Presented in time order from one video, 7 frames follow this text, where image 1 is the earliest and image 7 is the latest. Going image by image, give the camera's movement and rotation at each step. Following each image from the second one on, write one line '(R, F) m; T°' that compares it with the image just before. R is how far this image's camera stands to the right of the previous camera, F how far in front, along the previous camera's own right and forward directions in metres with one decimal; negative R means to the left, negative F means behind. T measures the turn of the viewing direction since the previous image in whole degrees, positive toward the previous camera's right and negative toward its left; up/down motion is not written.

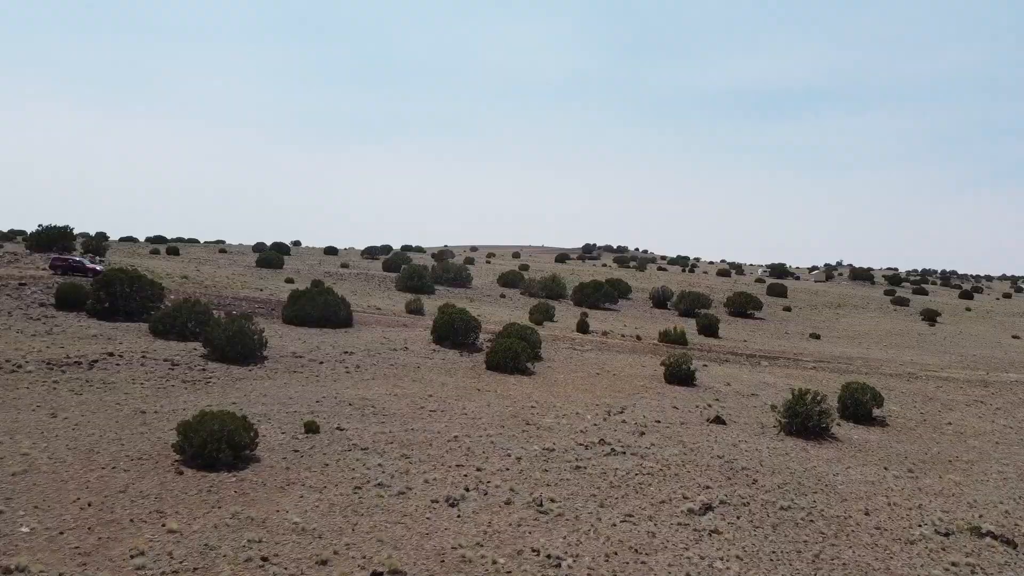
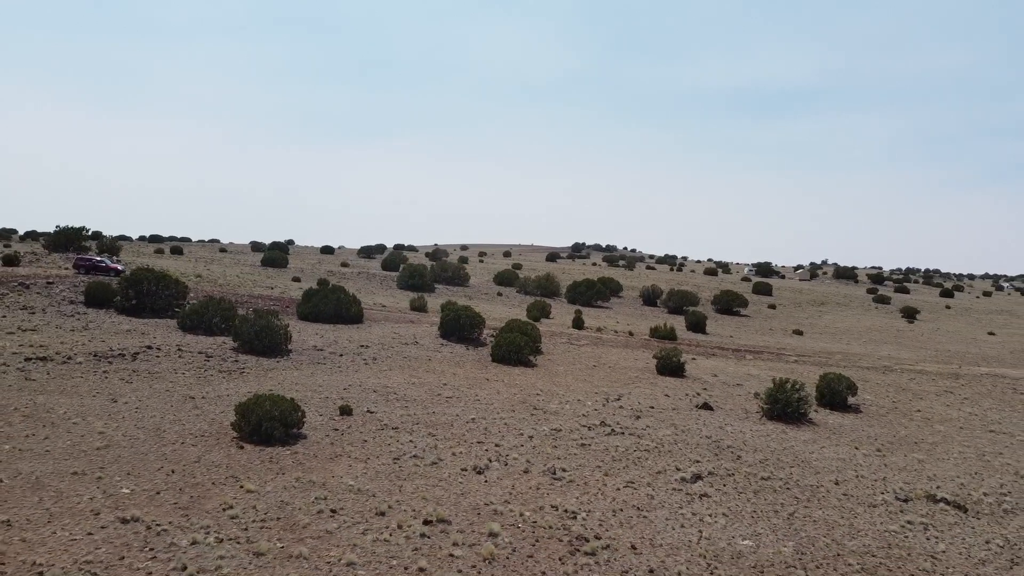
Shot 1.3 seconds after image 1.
(-0.5, -1.7) m; +1°
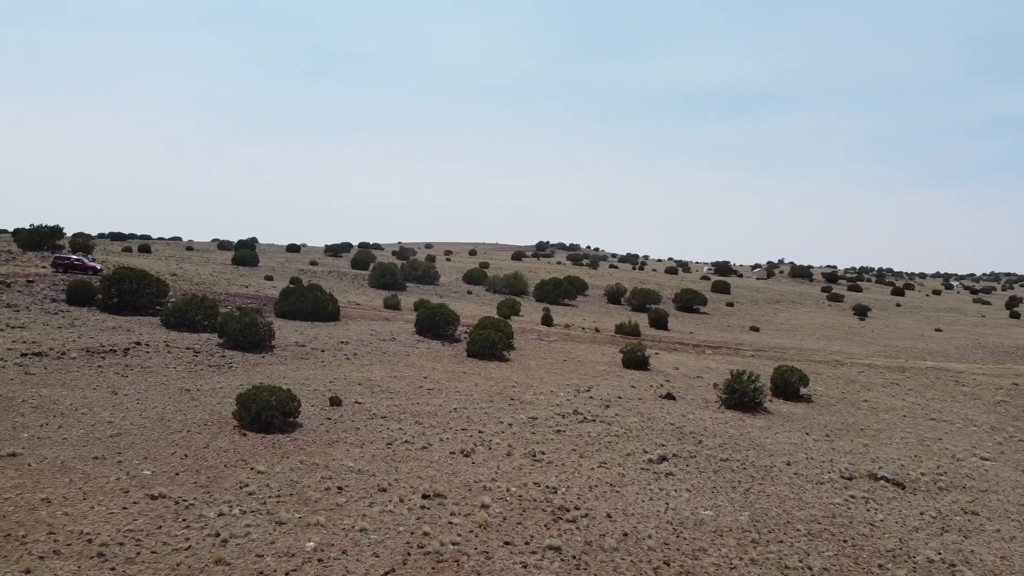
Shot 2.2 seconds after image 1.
(-0.4, -1.1) m; +3°
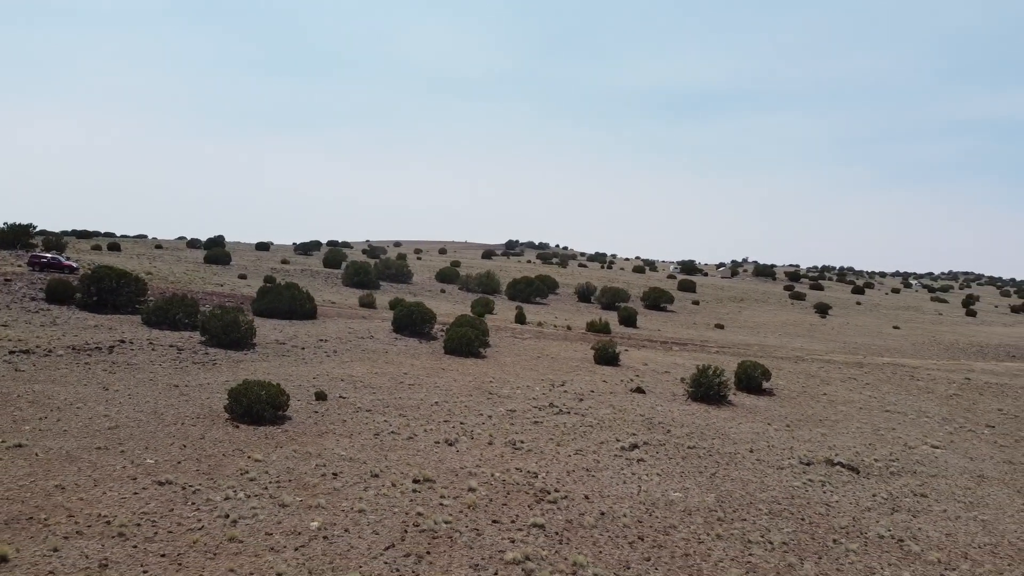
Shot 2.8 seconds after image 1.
(-0.2, -0.8) m; +2°
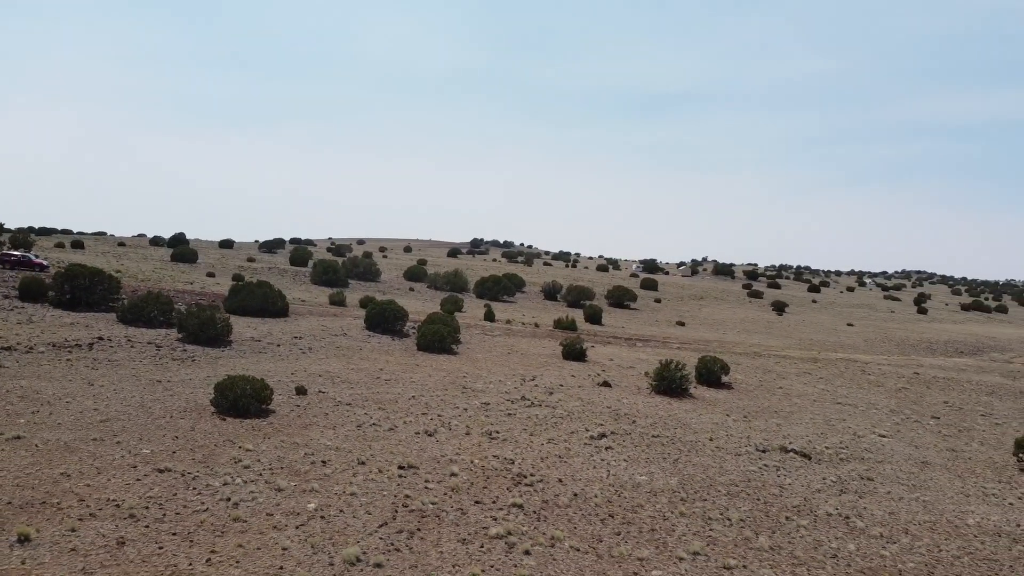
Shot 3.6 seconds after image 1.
(-0.2, -0.8) m; +3°
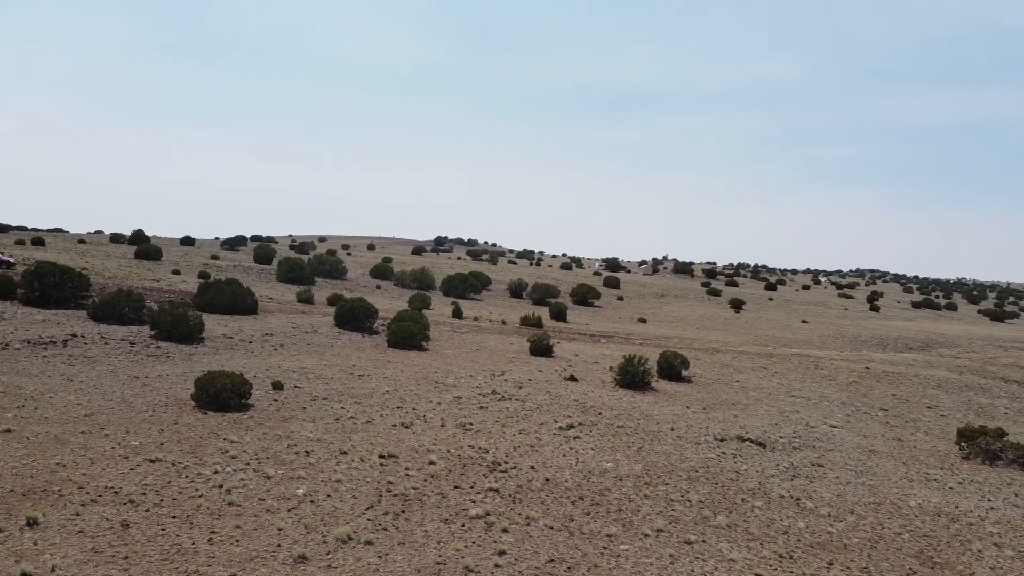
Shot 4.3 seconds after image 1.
(-0.2, -0.7) m; +3°
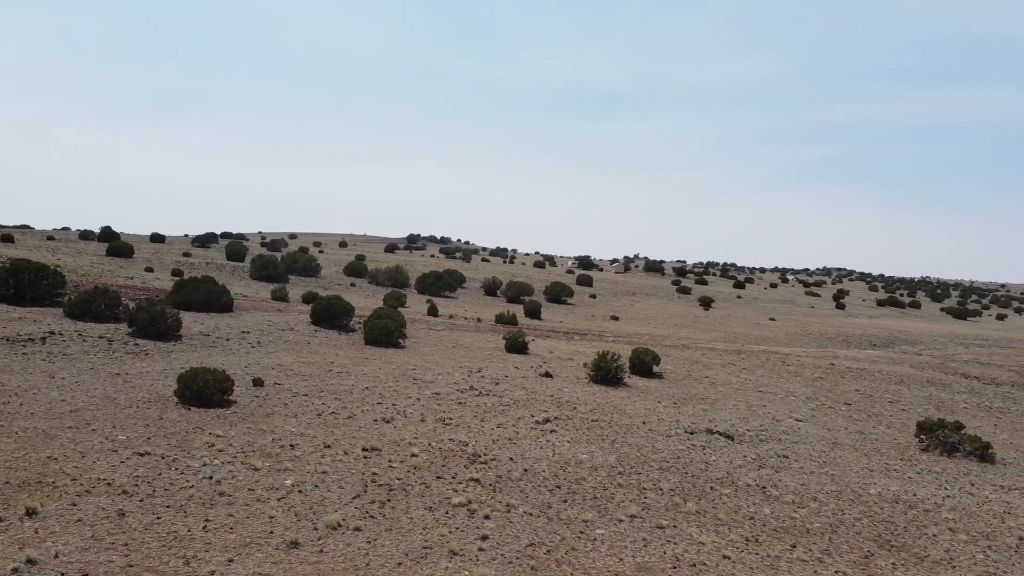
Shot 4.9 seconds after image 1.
(-0.1, -0.5) m; +2°
